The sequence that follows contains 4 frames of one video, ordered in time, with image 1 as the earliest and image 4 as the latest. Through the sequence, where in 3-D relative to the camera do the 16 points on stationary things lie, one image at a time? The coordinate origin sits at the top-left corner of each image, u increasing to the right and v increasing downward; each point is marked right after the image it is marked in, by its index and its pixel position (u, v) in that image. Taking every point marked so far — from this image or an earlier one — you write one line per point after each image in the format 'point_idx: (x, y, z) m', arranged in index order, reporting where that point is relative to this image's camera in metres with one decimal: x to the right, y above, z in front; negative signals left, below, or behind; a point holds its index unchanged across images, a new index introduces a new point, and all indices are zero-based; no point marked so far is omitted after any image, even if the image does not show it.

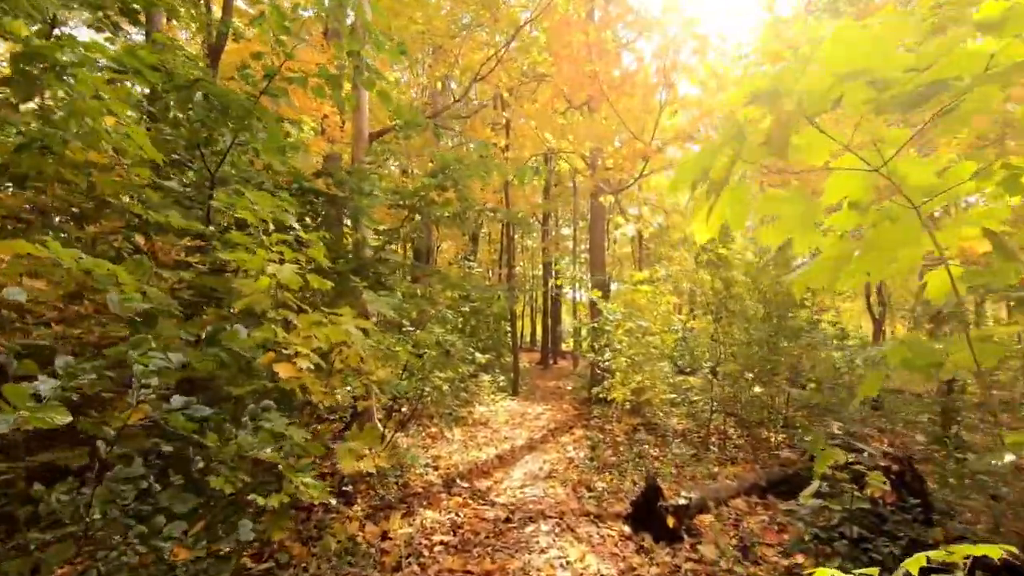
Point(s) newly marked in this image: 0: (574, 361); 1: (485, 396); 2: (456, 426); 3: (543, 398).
0: (+2.0, -2.3, +17.4) m
1: (-0.4, -1.7, +8.7) m
2: (-0.7, -1.7, +6.8) m
3: (+0.6, -2.2, +11.0) m
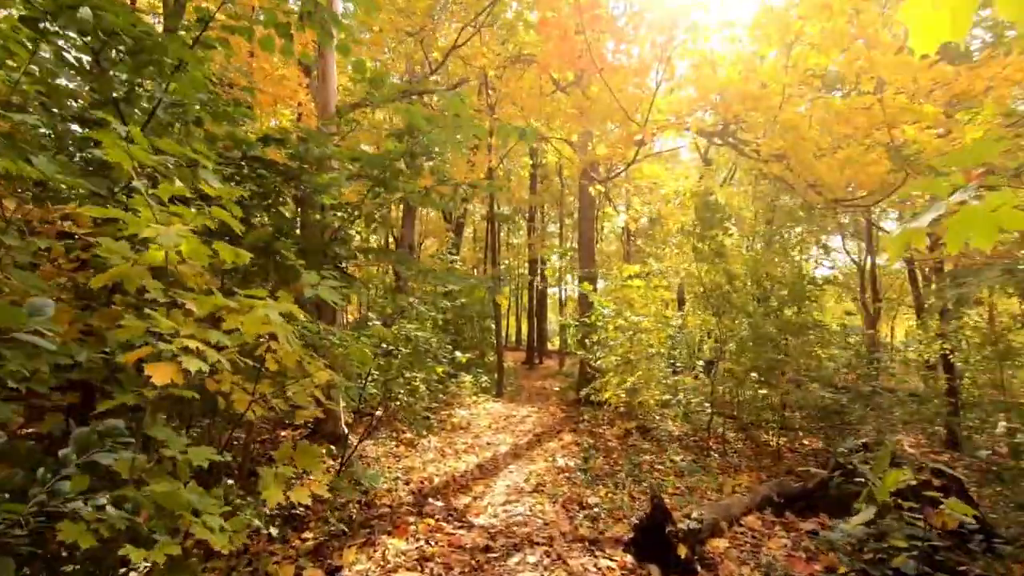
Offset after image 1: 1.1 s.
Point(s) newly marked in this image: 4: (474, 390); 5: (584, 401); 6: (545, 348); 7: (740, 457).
0: (+1.5, -2.3, +16.9) m
1: (-0.7, -1.6, +8.1) m
2: (-0.9, -1.6, +6.2) m
3: (+0.3, -2.1, +10.4) m
4: (-0.6, -1.7, +9.0) m
5: (+1.1, -1.8, +8.7) m
6: (+1.2, -2.2, +20.0) m
7: (+2.5, -1.9, +6.0) m
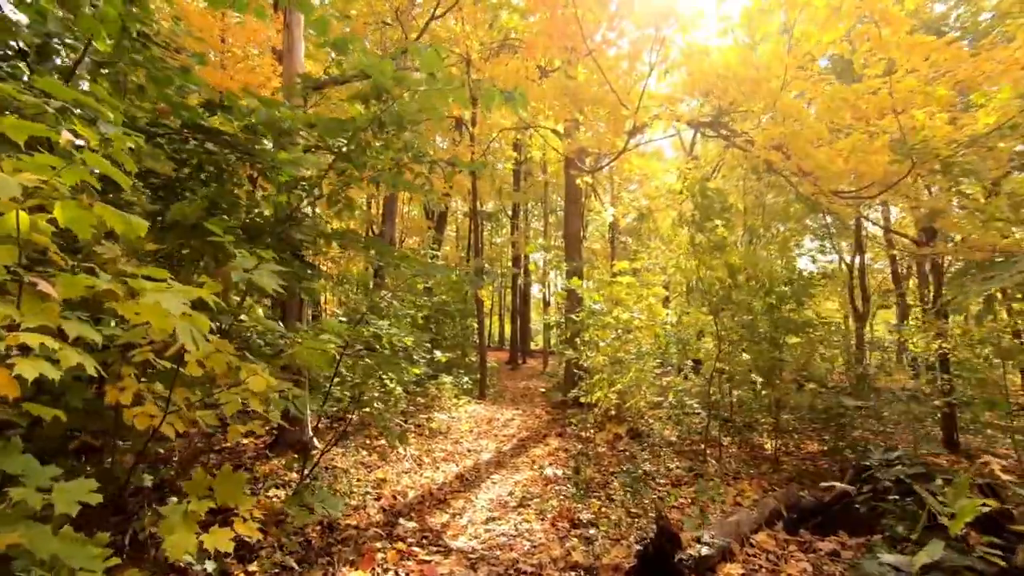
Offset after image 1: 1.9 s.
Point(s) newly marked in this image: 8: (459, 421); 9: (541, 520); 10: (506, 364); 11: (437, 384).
0: (+1.0, -2.2, +16.5) m
1: (-0.9, -1.6, +7.6) m
2: (-1.1, -1.6, +5.8) m
3: (0.0, -2.1, +10.0) m
4: (-0.9, -1.6, +8.5) m
5: (+0.9, -1.8, +8.3) m
6: (+0.6, -2.1, +19.6) m
7: (+2.3, -1.8, +5.6) m
8: (-0.7, -1.7, +7.0) m
9: (+0.2, -1.6, +3.7) m
10: (-0.2, -2.5, +18.3) m
11: (-1.1, -1.4, +8.2) m
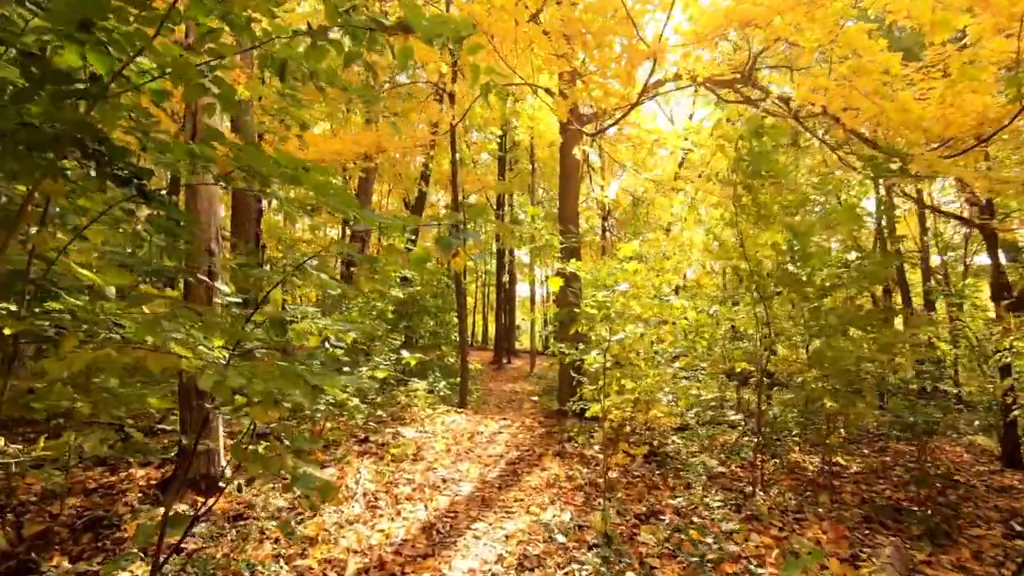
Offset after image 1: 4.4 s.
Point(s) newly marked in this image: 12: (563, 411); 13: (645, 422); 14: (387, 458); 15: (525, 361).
0: (+0.6, -2.0, +15.2) m
1: (-1.1, -1.4, +6.3) m
2: (-1.2, -1.4, +4.4) m
3: (-0.2, -1.9, +8.7) m
4: (-1.1, -1.4, +7.1) m
5: (+0.7, -1.6, +7.0) m
6: (0.0, -2.0, +18.3) m
7: (+2.2, -1.7, +4.4) m
8: (-0.8, -1.6, +5.7) m
9: (+0.2, -1.4, +2.4) m
10: (-0.7, -2.4, +17.0) m
11: (-1.3, -1.3, +6.8) m
12: (+0.6, -1.6, +7.0) m
13: (+1.4, -1.5, +5.9) m
14: (-1.1, -1.5, +4.8) m
15: (+0.5, -2.5, +18.1) m
